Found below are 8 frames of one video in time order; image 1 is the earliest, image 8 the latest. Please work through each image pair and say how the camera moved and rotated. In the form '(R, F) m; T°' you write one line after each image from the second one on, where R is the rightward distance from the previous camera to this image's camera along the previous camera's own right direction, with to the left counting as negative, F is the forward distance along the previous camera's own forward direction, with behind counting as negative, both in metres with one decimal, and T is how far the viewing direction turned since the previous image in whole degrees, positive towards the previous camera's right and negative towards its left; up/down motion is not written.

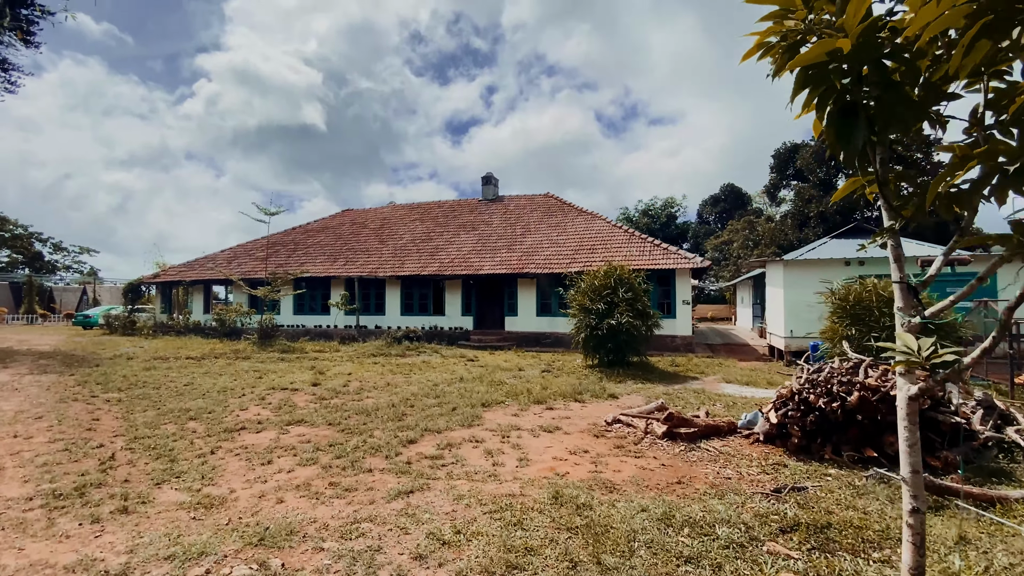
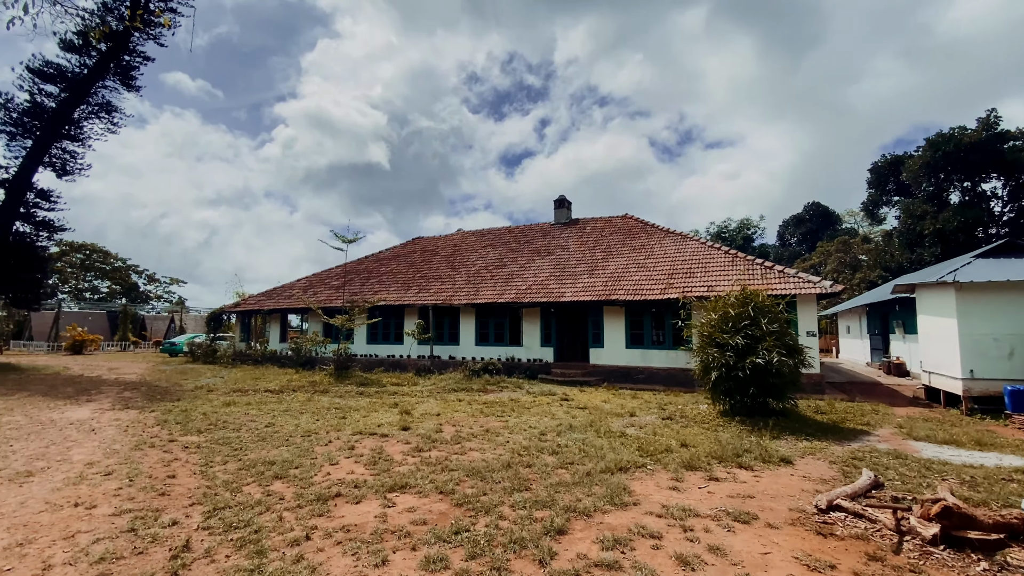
(-0.9, +1.1) m; -7°
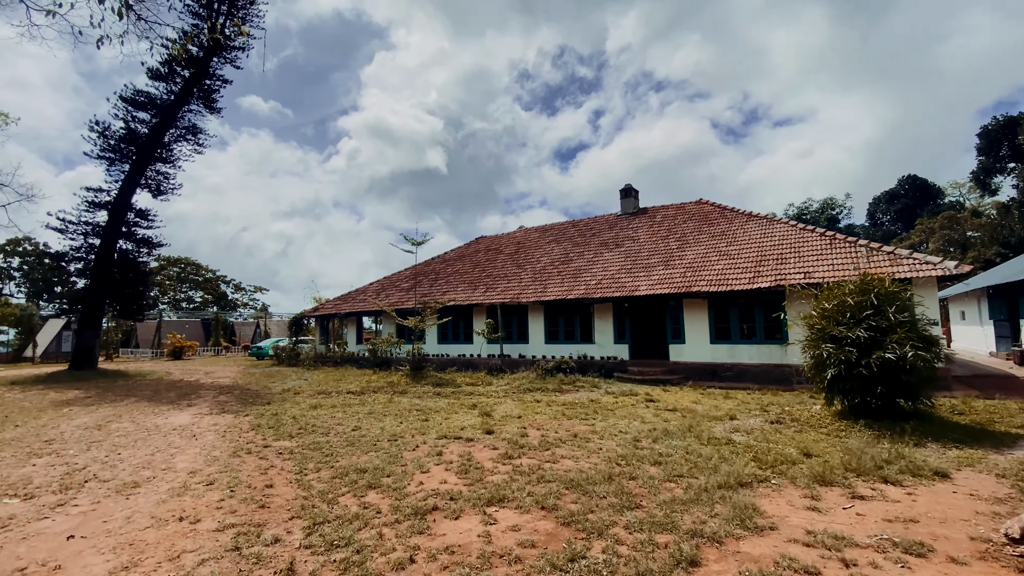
(-0.3, +0.4) m; -7°
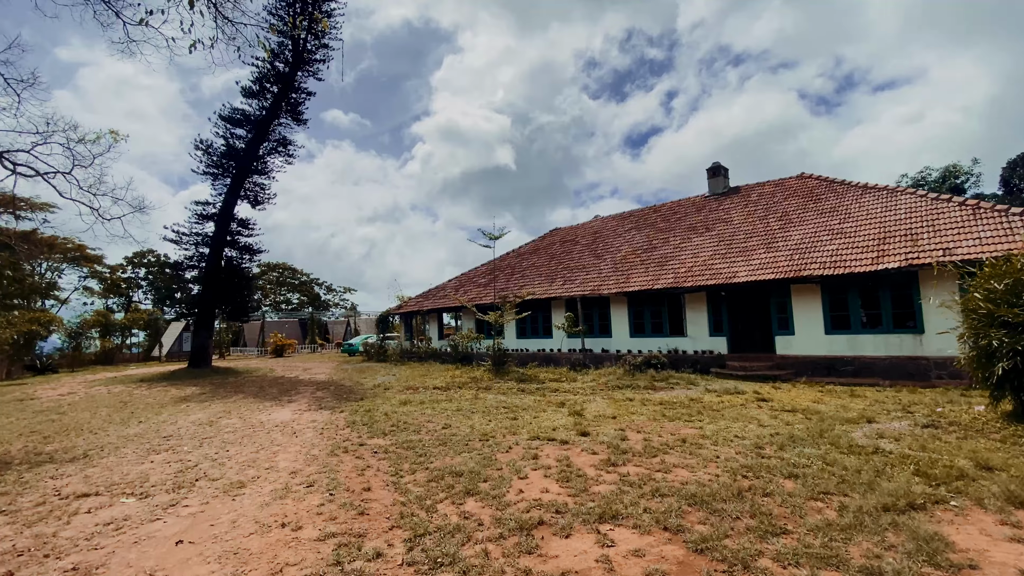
(-0.2, +0.4) m; -9°
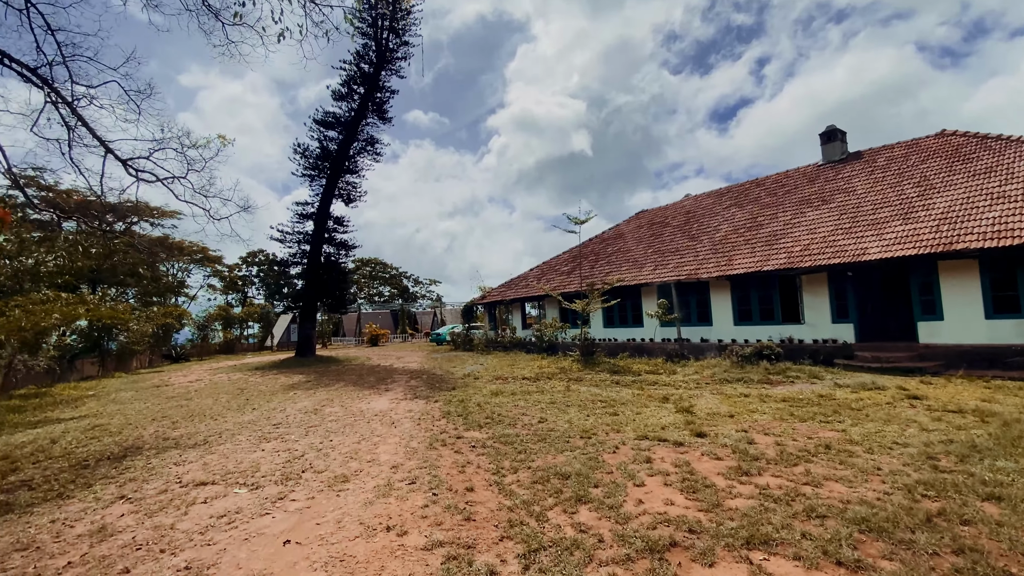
(-0.2, +0.4) m; -10°
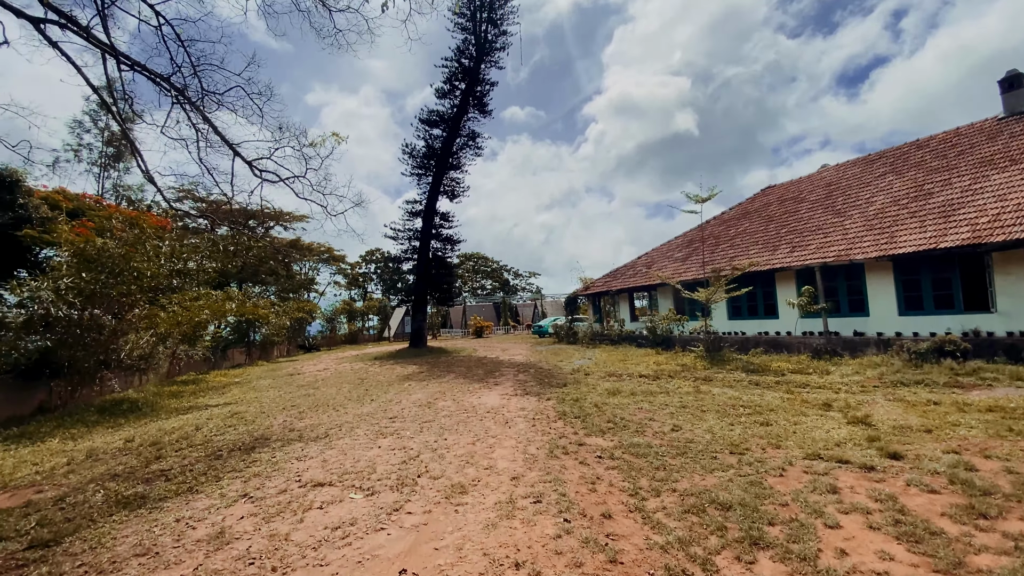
(-0.3, +0.6) m; -12°
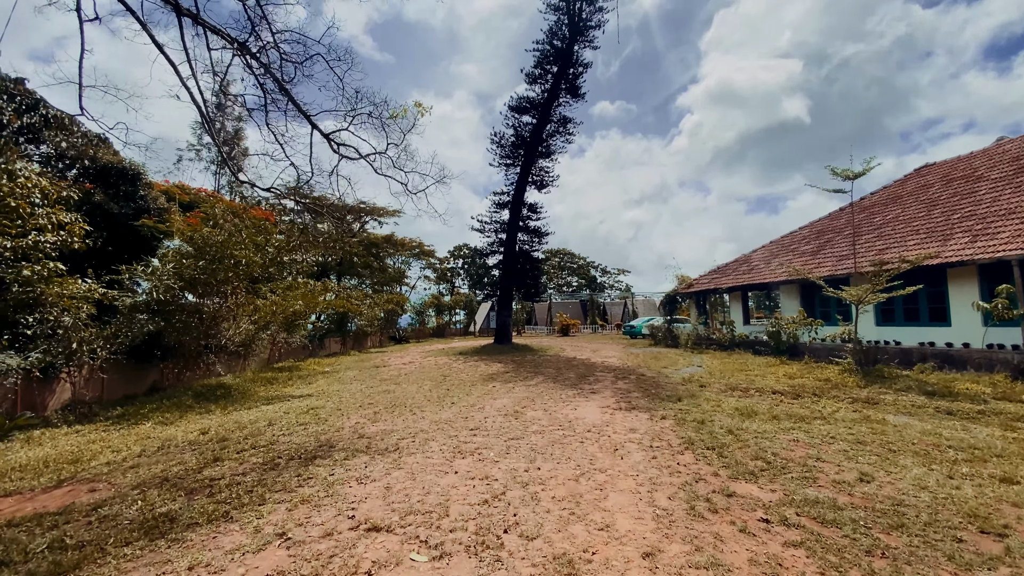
(-0.3, +1.2) m; -10°
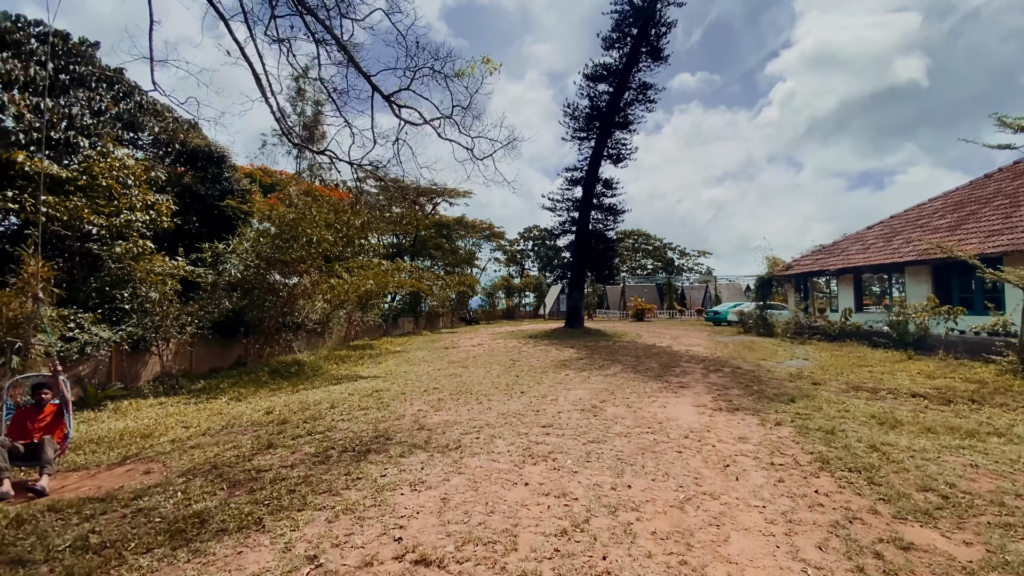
(-0.1, +0.8) m; -8°
